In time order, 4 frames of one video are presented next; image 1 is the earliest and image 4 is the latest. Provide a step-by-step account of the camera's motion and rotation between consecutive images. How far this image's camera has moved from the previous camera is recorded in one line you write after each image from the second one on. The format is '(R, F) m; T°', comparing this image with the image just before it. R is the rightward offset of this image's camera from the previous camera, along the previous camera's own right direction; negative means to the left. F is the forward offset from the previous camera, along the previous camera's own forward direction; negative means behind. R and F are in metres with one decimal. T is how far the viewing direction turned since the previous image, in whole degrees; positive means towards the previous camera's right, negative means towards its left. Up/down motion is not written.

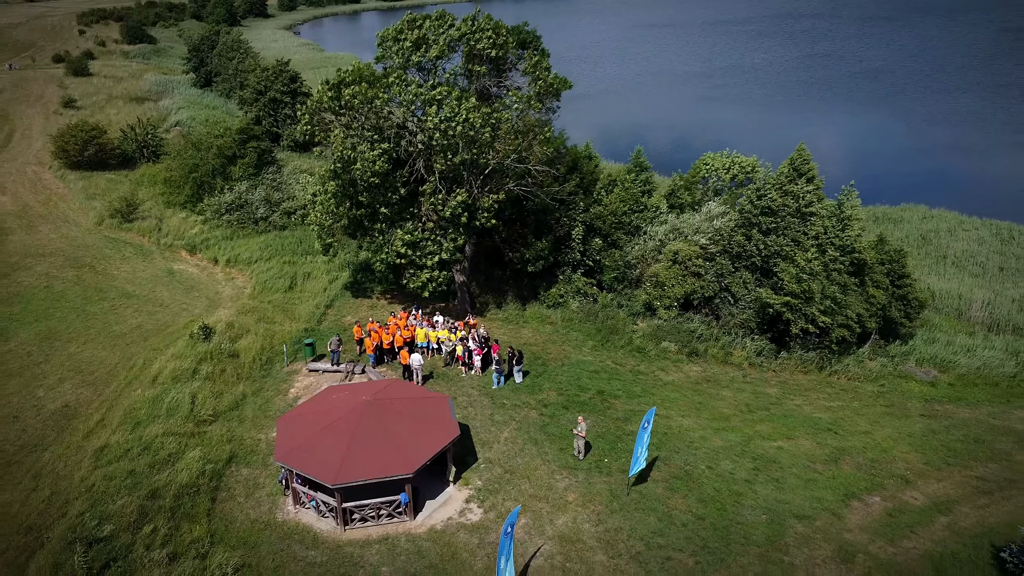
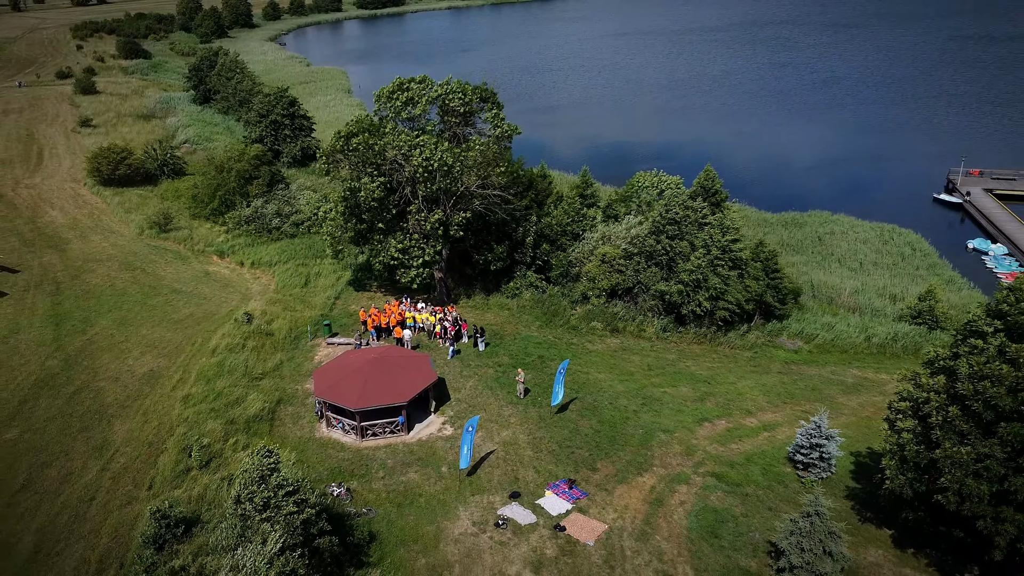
(+0.6, -7.7) m; +1°
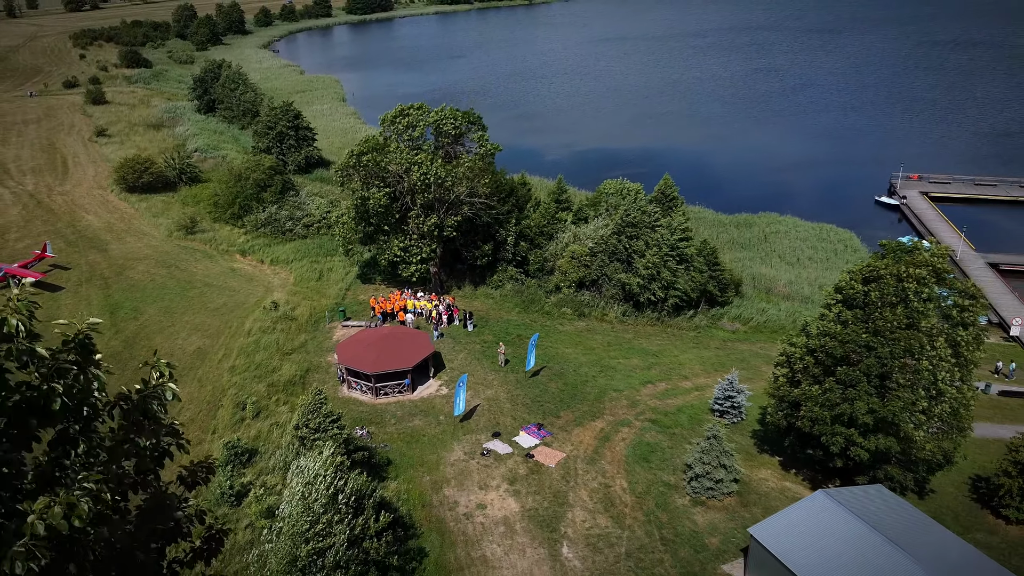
(+0.2, -6.1) m; +1°
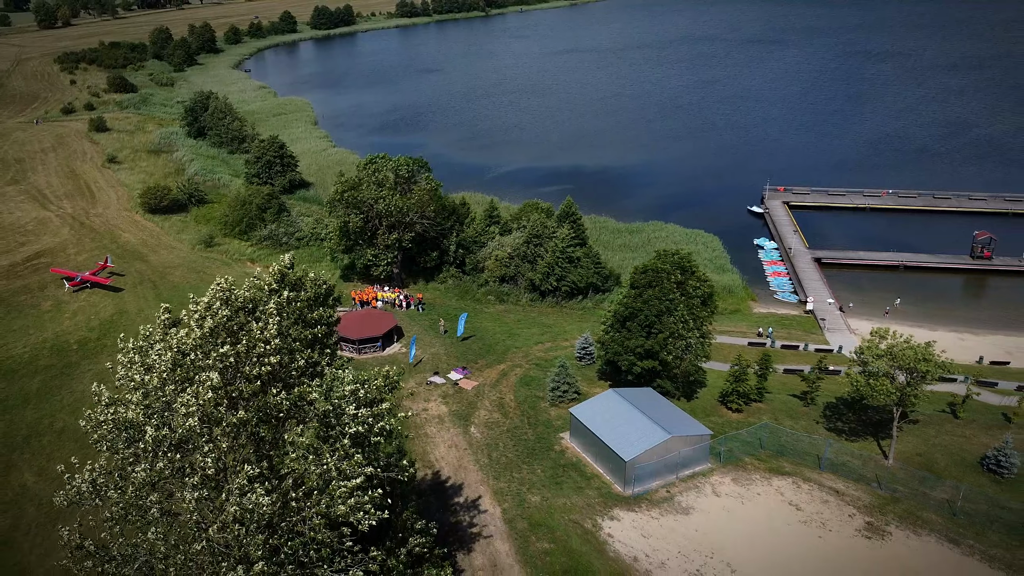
(+1.5, -15.5) m; +2°
